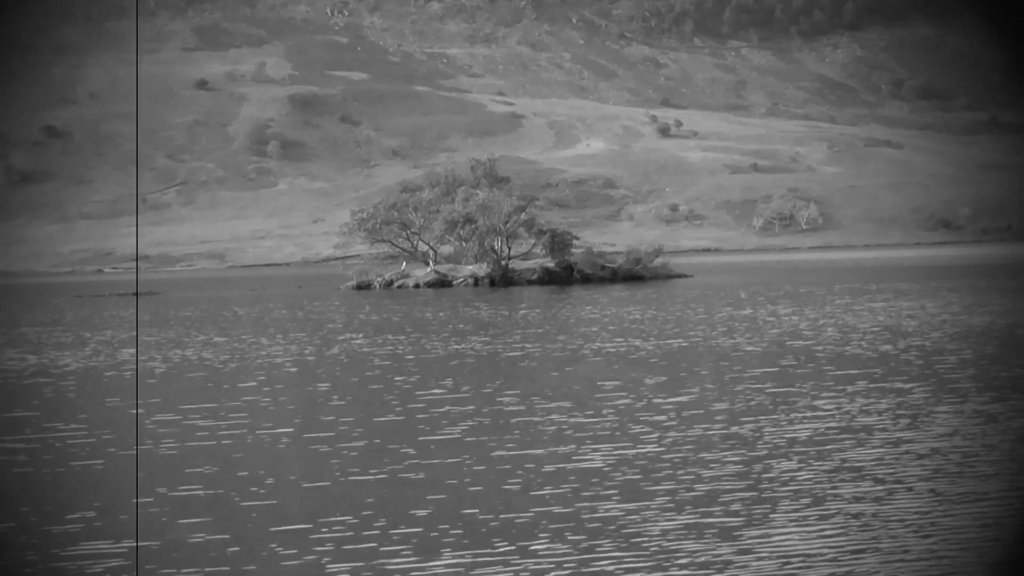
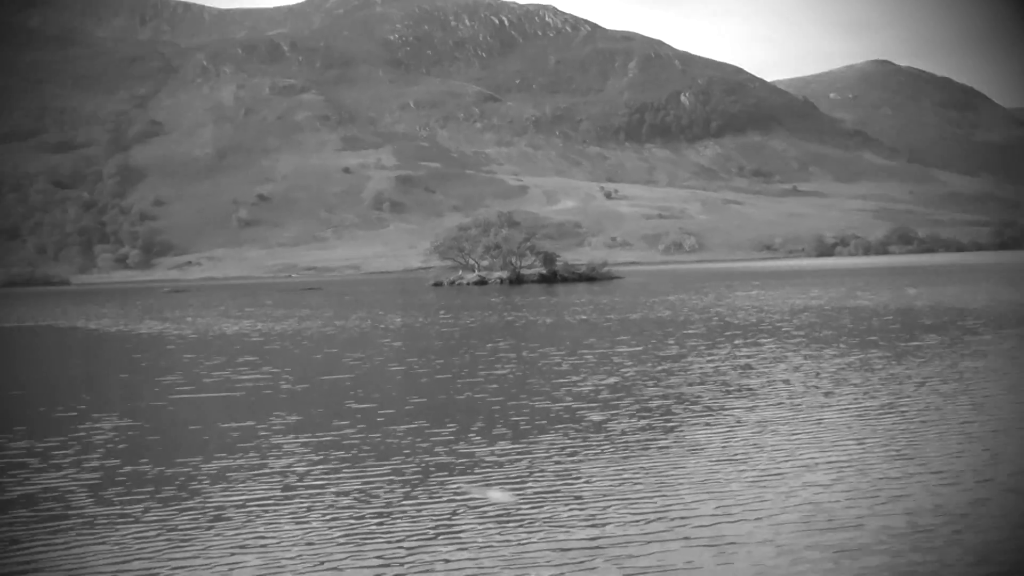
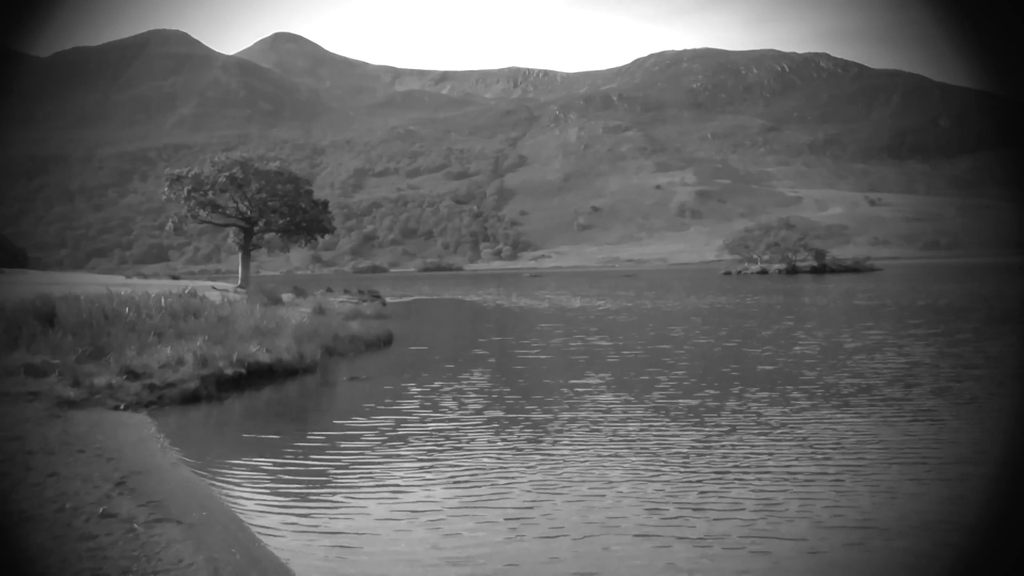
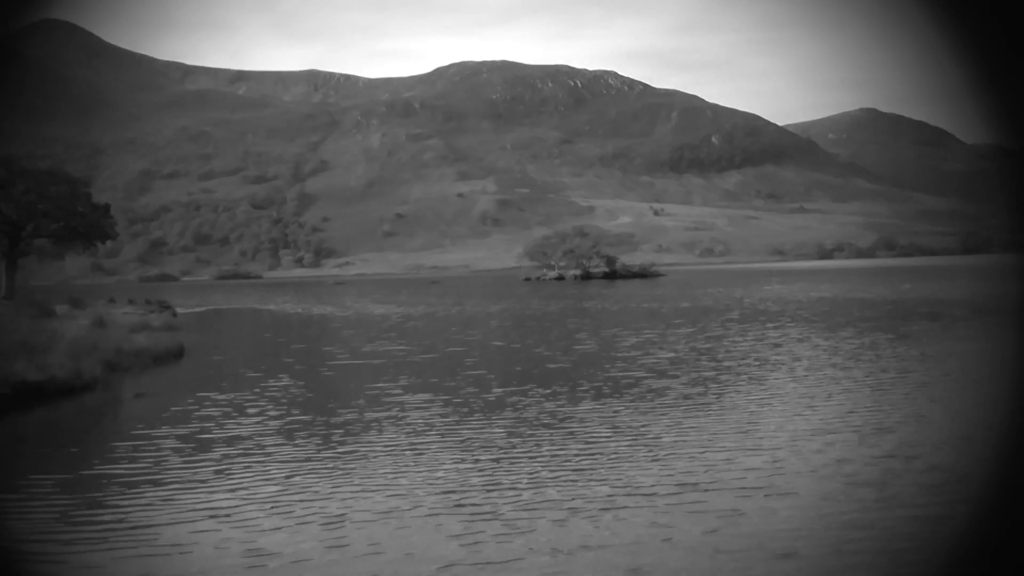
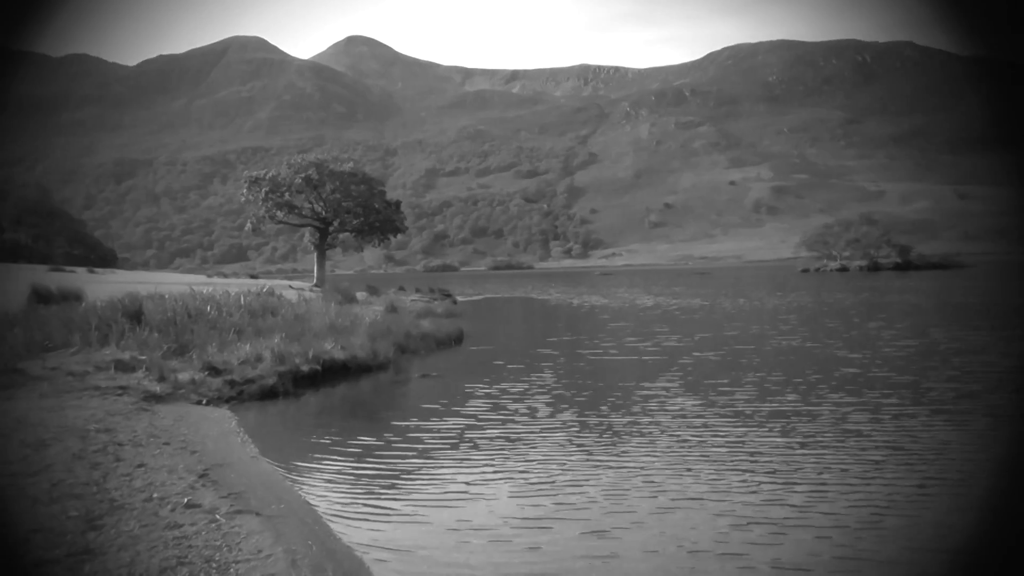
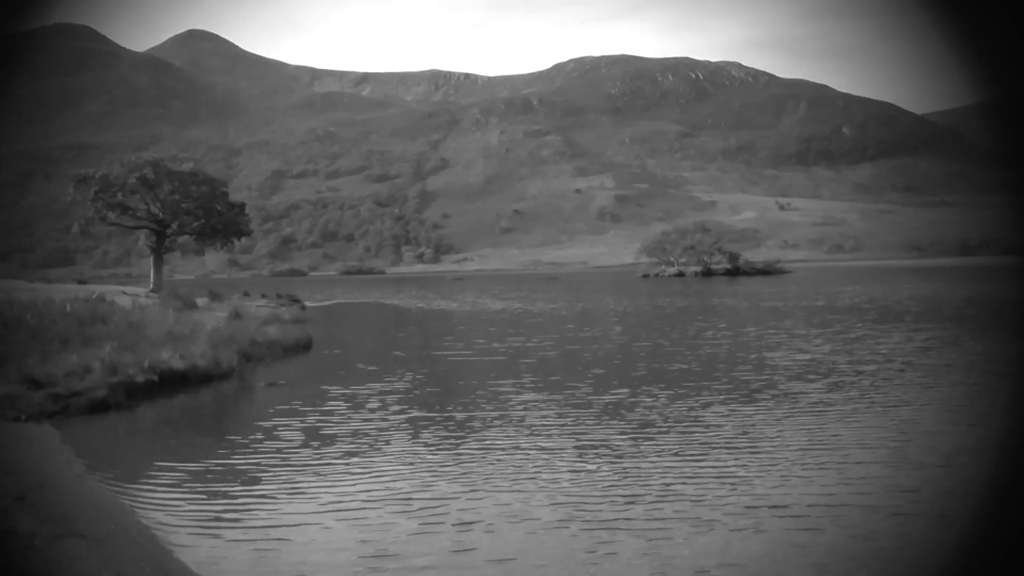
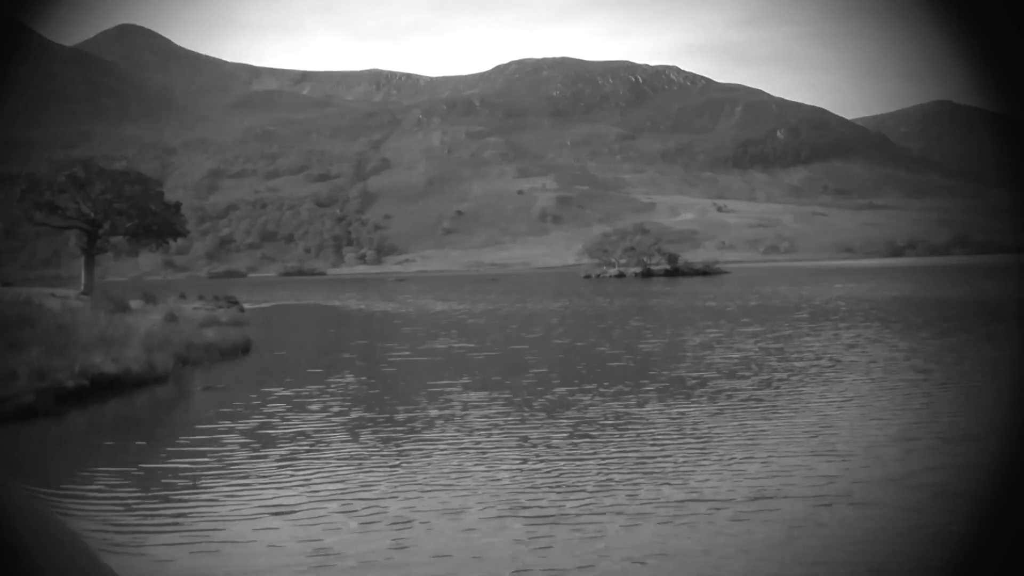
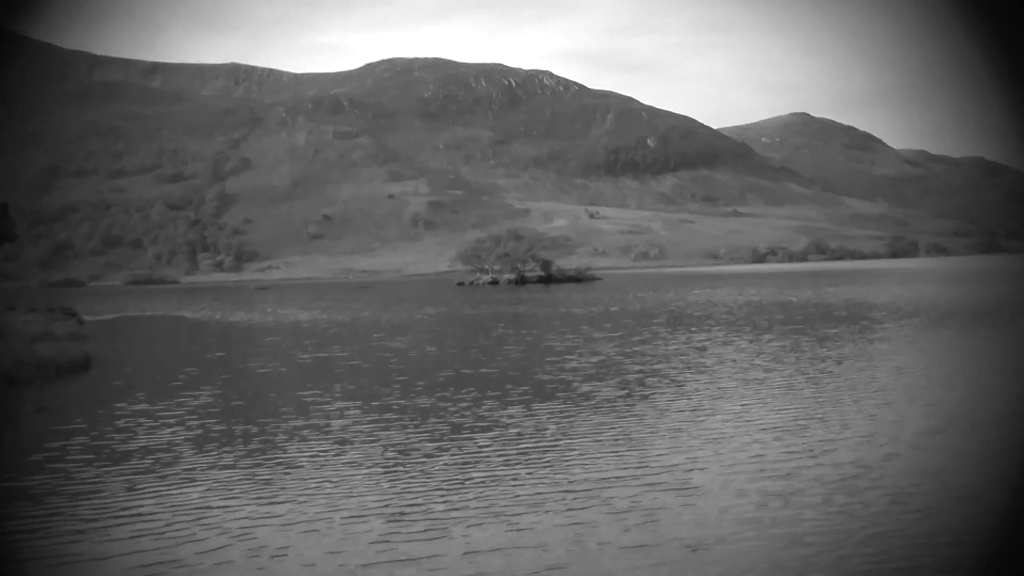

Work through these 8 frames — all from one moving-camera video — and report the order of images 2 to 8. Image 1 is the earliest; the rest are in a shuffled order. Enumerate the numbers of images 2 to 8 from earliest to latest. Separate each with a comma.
2, 8, 4, 7, 6, 3, 5
